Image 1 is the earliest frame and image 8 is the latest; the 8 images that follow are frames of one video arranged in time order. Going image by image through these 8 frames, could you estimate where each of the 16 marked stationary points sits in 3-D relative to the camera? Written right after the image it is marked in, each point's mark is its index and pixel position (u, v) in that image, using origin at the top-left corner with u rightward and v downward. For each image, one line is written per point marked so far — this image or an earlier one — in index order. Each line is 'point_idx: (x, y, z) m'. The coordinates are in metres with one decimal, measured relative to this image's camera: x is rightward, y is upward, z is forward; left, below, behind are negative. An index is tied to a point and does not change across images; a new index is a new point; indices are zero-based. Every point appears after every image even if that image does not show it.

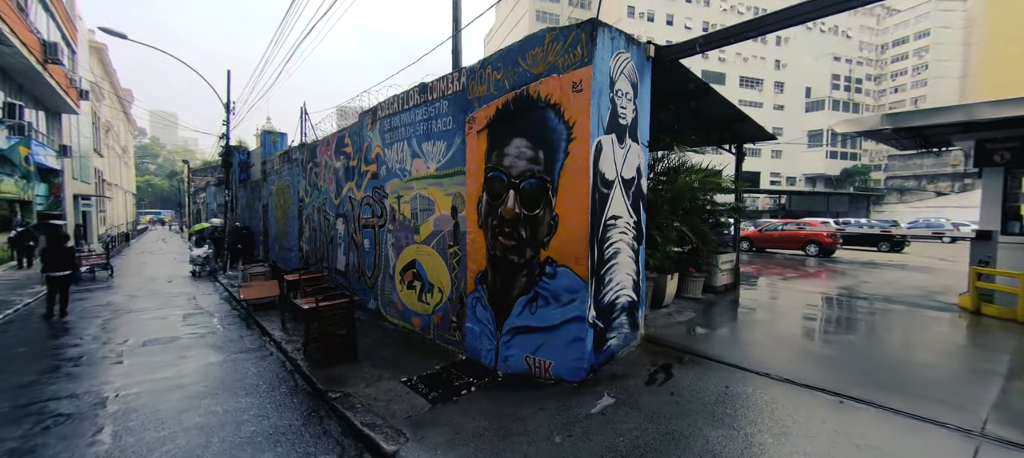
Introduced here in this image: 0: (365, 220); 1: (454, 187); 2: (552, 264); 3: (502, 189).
0: (-3.5, +0.2, +8.6) m
1: (-0.9, +0.7, +5.9) m
2: (+0.5, -0.4, +4.4) m
3: (-0.1, +0.5, +5.0) m
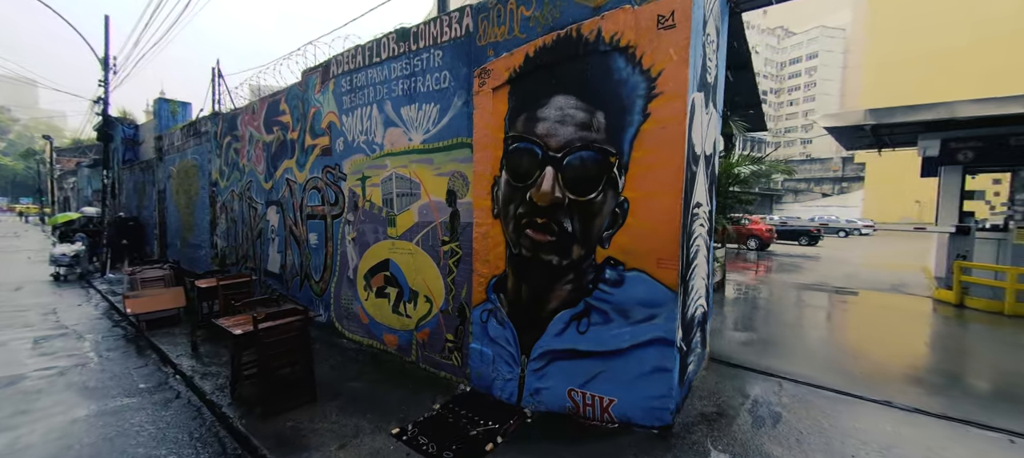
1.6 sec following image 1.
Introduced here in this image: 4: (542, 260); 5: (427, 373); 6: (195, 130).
0: (-3.7, +0.4, +6.7) m
1: (-0.7, +0.8, +4.5) m
2: (+0.9, -0.3, +3.2) m
3: (+0.2, +0.6, +3.7) m
4: (+0.3, -0.3, +3.7) m
5: (-1.1, -1.9, +4.8) m
6: (-9.7, +3.0, +11.2) m
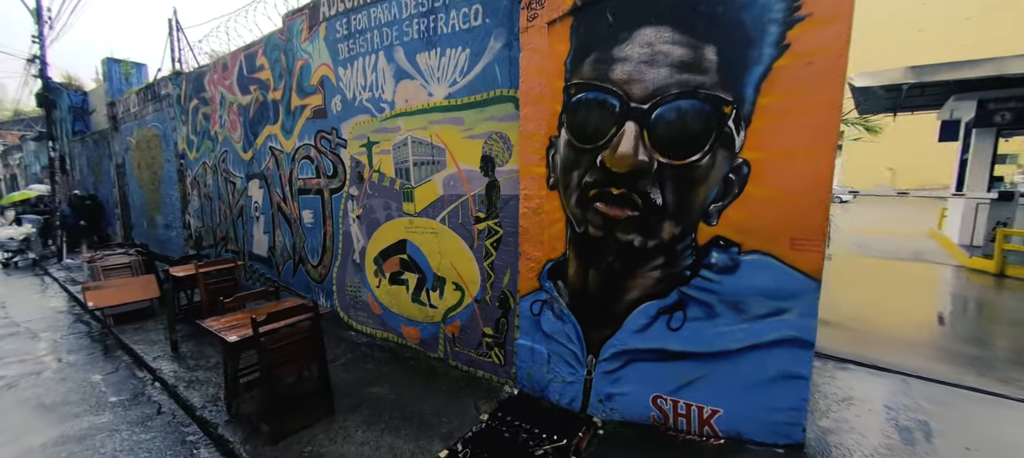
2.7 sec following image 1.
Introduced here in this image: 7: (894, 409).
0: (-3.3, +0.7, +5.7) m
1: (-0.2, +1.0, +3.6) m
2: (+1.5, -0.1, +2.6) m
3: (+0.8, +0.9, +2.9) m
4: (+0.9, -0.1, +3.0) m
5: (-0.6, -1.6, +4.1) m
6: (-9.5, +3.6, +9.7) m
7: (+2.8, -1.3, +2.7) m
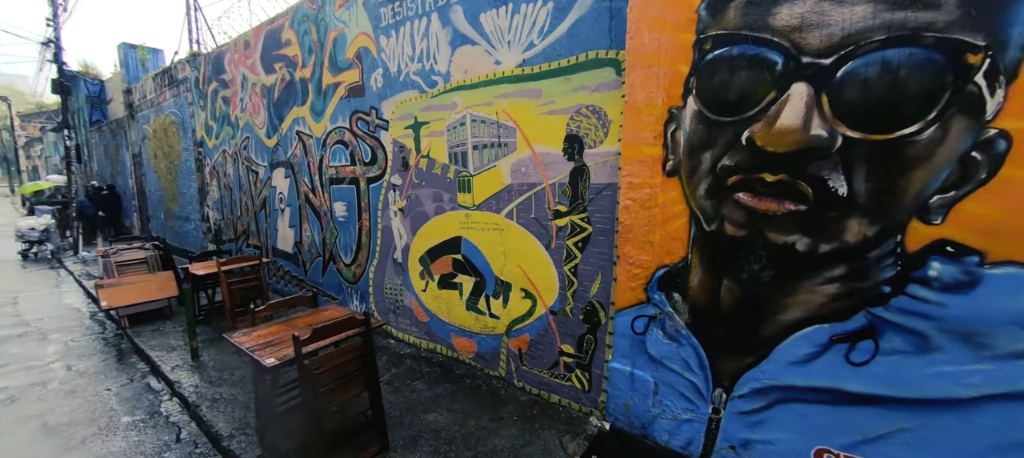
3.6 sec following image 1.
0: (-2.5, +0.8, +5.1) m
1: (+0.5, +1.1, +2.9) m
2: (+2.2, -0.1, +1.8) m
3: (+1.5, +0.9, +2.2) m
4: (+1.6, -0.1, +2.3) m
5: (+0.2, -1.6, +3.4) m
6: (-8.6, +3.8, +9.2) m
7: (+3.5, -1.3, +1.9) m
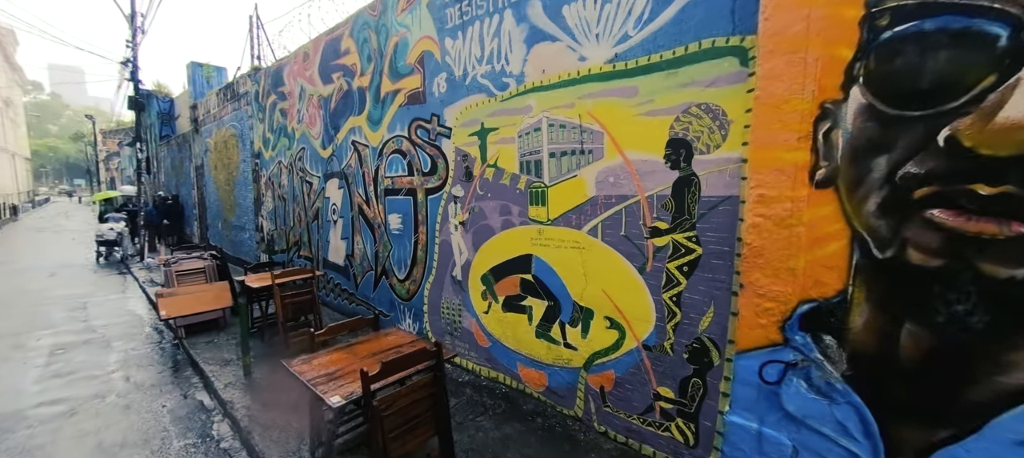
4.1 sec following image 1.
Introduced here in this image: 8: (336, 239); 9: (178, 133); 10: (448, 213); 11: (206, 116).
0: (-1.6, +0.6, +4.9) m
1: (+1.2, +0.9, +2.5) m
2: (+2.7, -0.3, +1.2) m
3: (+2.1, +0.7, +1.7) m
4: (+2.2, -0.2, +1.7) m
5: (+0.8, -1.7, +2.9) m
6: (-7.3, +3.6, +9.6) m
7: (+4.0, -1.5, +1.2) m
8: (-2.9, -0.2, +6.1) m
9: (-13.9, +4.0, +15.2) m
10: (-0.7, +0.2, +4.2) m
11: (-9.8, +3.6, +11.7) m
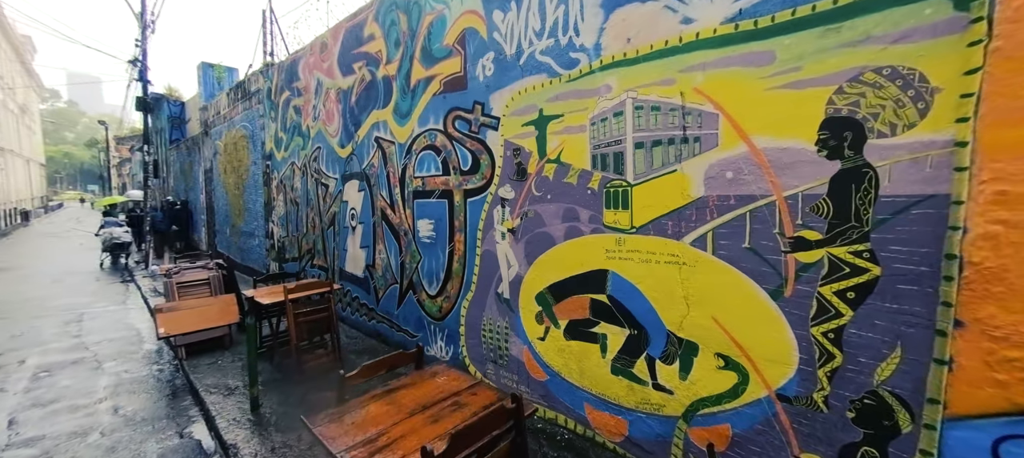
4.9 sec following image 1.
0: (-1.1, +0.6, +4.2) m
1: (+1.7, +0.9, +1.8) m
2: (+3.2, -0.3, +0.5) m
3: (+2.6, +0.7, +1.0) m
4: (+2.7, -0.3, +1.0) m
5: (+1.3, -1.8, +2.2) m
6: (-6.7, +3.4, +9.1) m
7: (+4.5, -1.5, +0.4) m
8: (-2.4, -0.3, +5.5) m
9: (-13.2, +3.8, +14.9) m
10: (-0.2, +0.1, +3.5) m
11: (-9.1, +3.4, +11.2) m
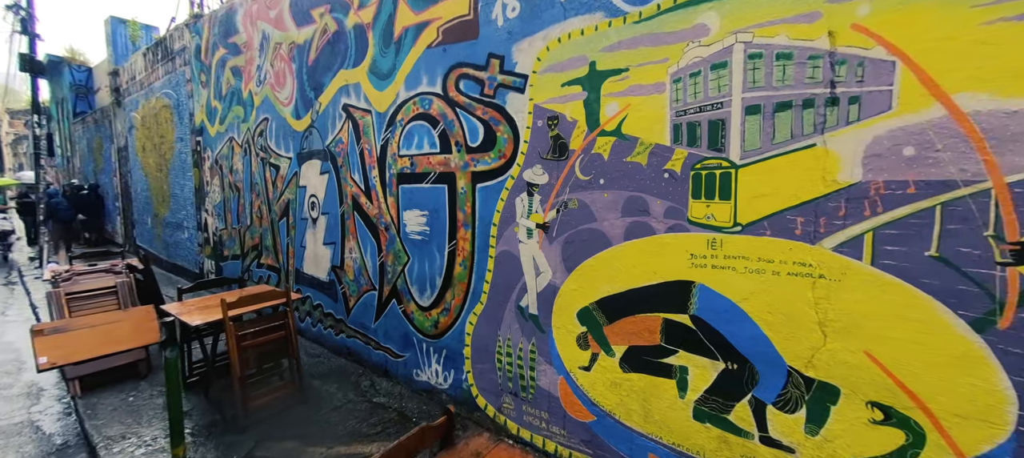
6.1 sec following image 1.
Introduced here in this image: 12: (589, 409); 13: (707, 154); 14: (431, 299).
0: (-0.9, +0.6, +3.3) m
1: (+2.1, +0.9, +1.2) m
2: (+3.8, -0.4, 0.0) m
3: (+3.1, +0.7, +0.4) m
4: (+3.1, -0.3, +0.5) m
5: (+1.7, -1.8, +1.6) m
6: (-7.0, +3.6, +7.4) m
7: (+5.0, -1.6, +0.1) m
8: (-2.4, -0.2, +4.4) m
9: (-14.1, +4.1, +12.4) m
10: (0.0, +0.1, +2.7) m
11: (-9.7, +3.7, +9.3) m
12: (+0.5, -1.2, +2.4) m
13: (+1.0, +0.4, +1.9) m
14: (-0.7, -0.6, +3.3) m
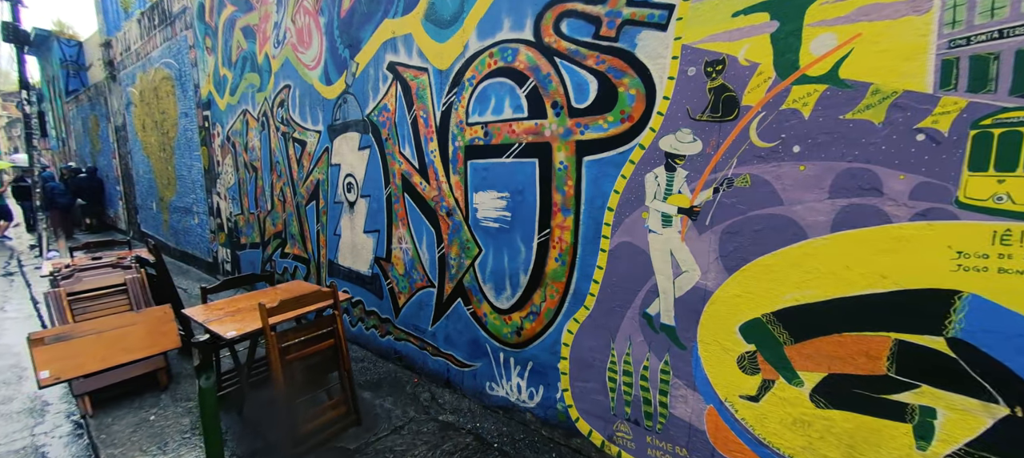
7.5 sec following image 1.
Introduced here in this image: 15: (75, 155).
0: (-0.2, +0.7, +2.6) m
1: (+2.8, +0.9, +0.5) m
2: (+4.5, -0.4, -0.6) m
3: (+3.8, +0.6, -0.2) m
4: (+3.9, -0.3, -0.2) m
5: (+2.4, -1.7, +1.1) m
6: (-6.3, +3.9, +6.6) m
7: (+5.8, -1.6, -0.4) m
8: (-1.6, 0.0, +3.8) m
9: (-13.4, +4.6, +11.6) m
10: (+0.8, +0.2, +2.0) m
11: (-8.9, +4.0, +8.5) m
12: (+1.3, -1.1, +1.9) m
13: (+1.8, +0.4, +1.3) m
14: (0.0, -0.5, +2.7) m
15: (-16.1, +2.7, +13.5) m
